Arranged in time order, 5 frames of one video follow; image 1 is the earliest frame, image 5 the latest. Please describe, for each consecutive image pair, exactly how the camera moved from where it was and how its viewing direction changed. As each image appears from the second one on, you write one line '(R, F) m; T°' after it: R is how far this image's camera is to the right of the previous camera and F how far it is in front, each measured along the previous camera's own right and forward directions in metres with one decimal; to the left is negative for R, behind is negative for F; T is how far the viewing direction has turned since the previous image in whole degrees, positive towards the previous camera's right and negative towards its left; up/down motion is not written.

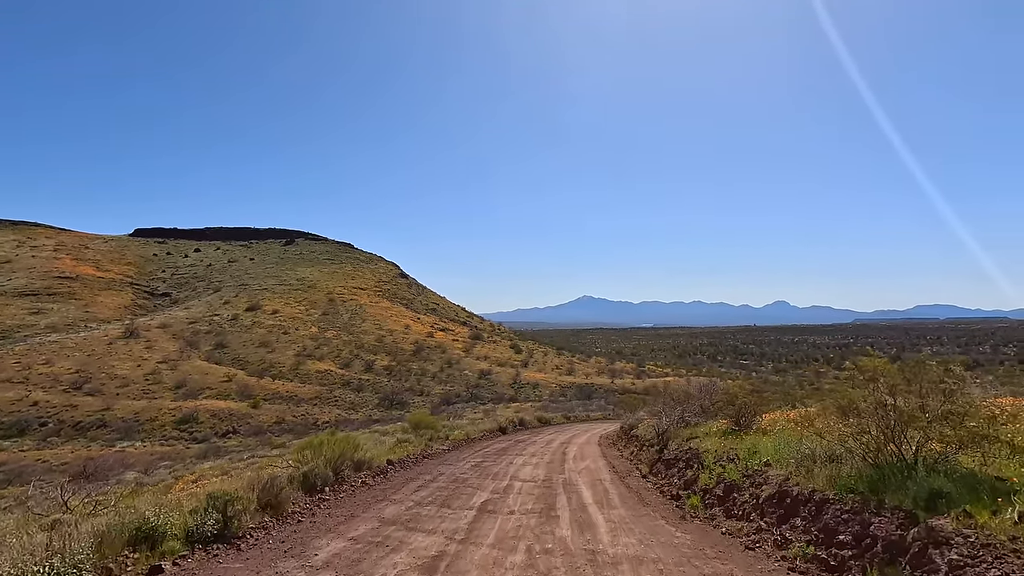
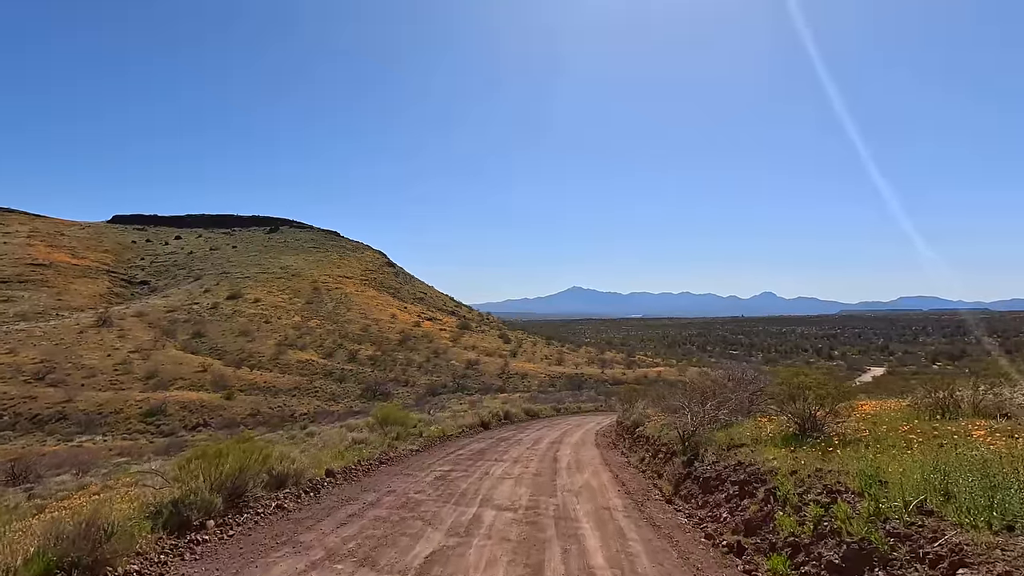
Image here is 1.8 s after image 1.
(+0.2, +1.9) m; +1°
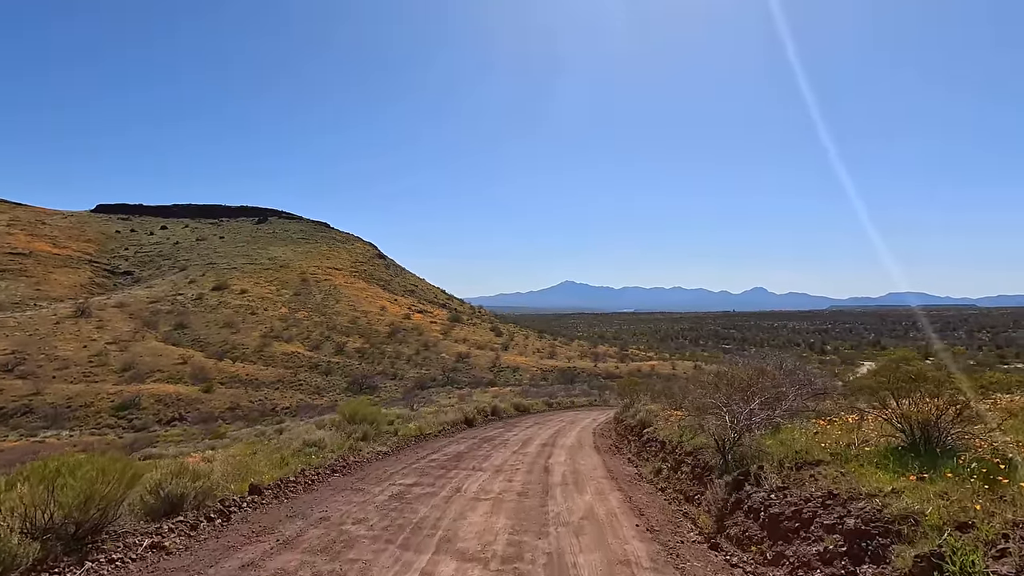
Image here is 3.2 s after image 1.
(+0.1, +1.5) m; +1°
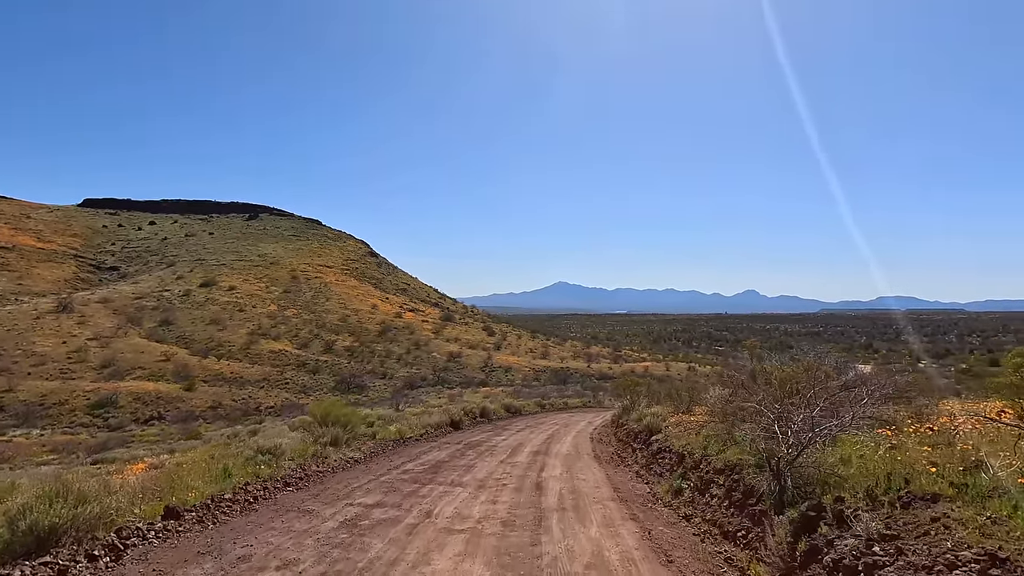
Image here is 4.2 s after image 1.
(+0.1, +1.0) m; +1°
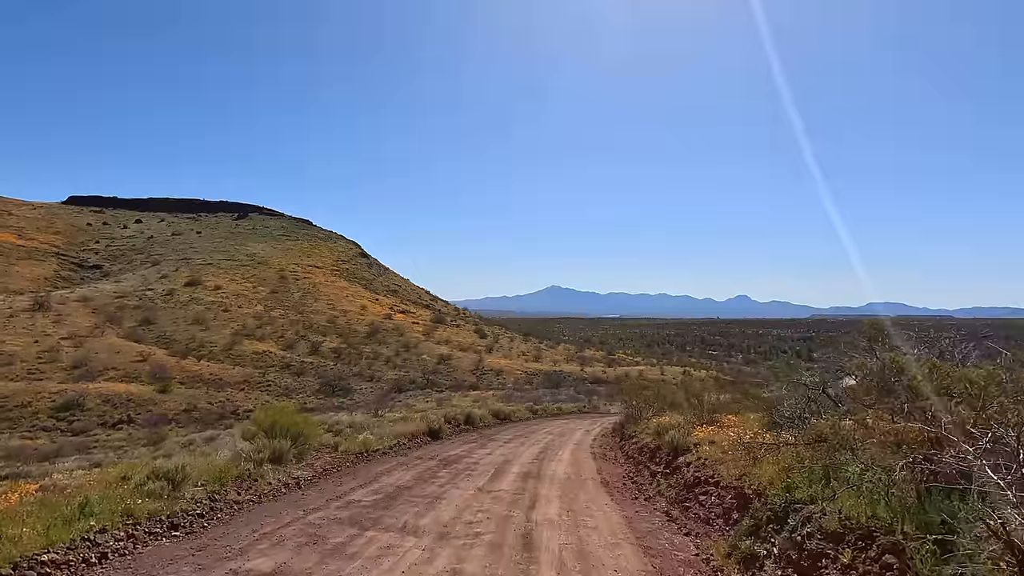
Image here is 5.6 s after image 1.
(+0.1, +1.6) m; +1°
